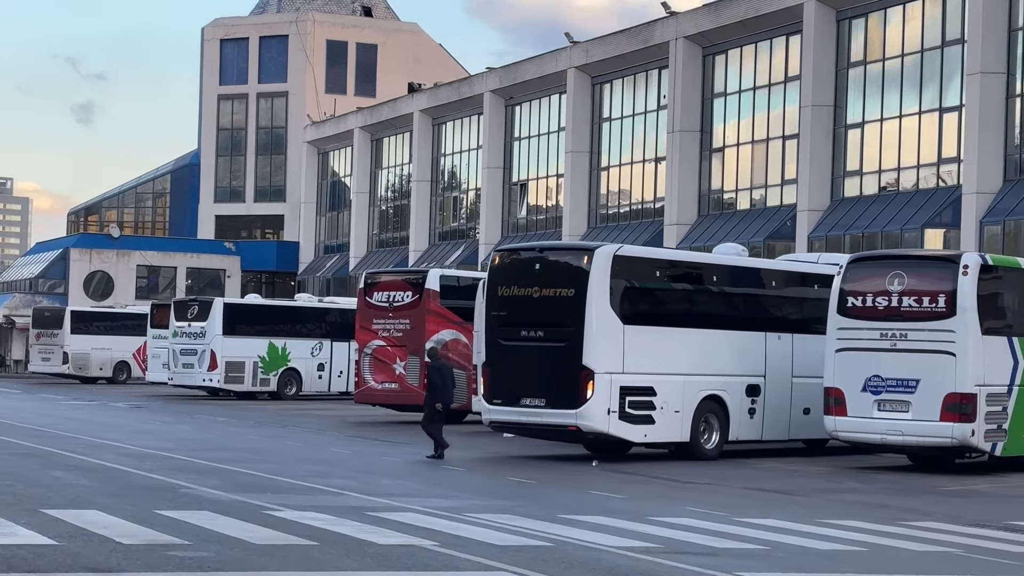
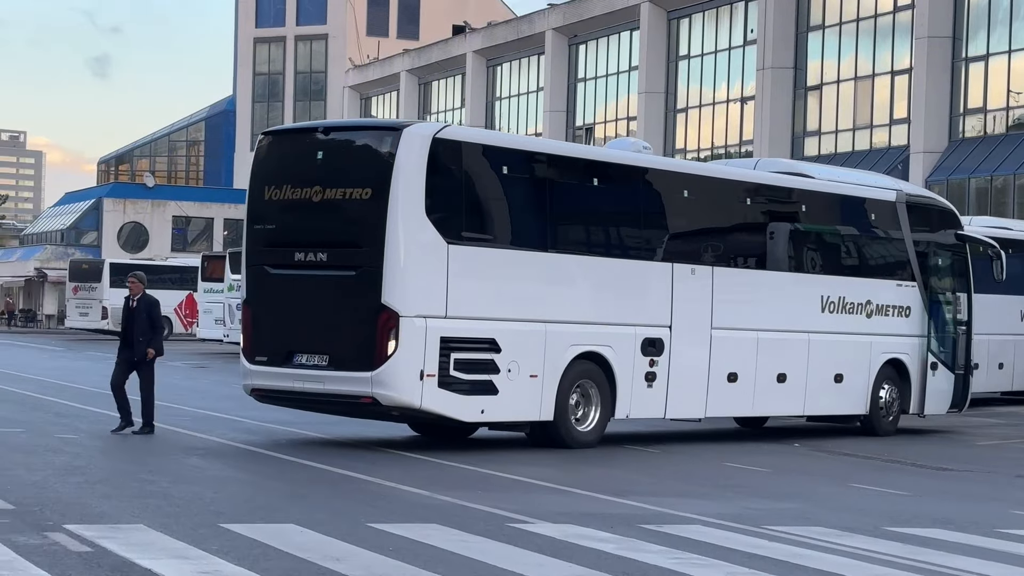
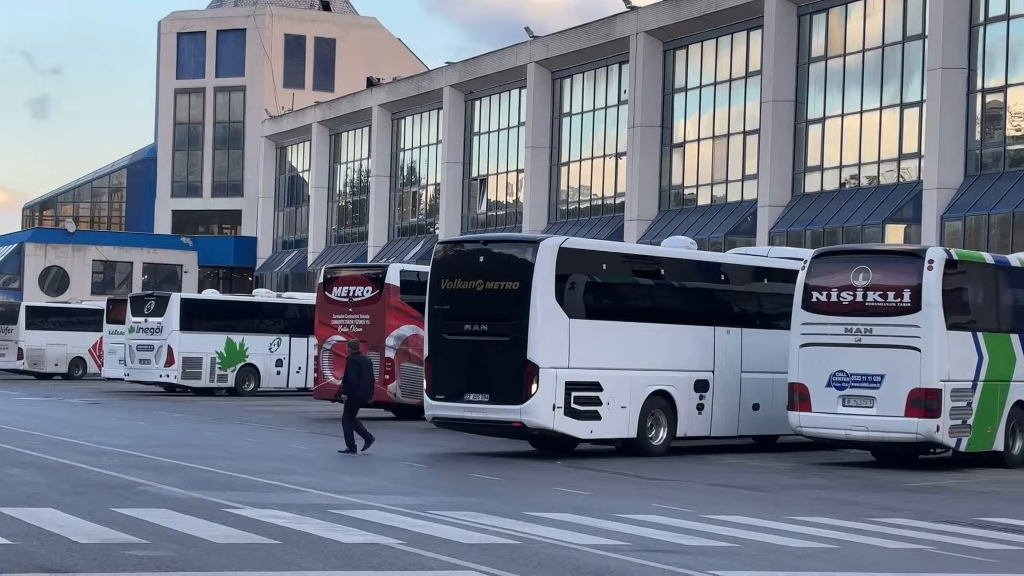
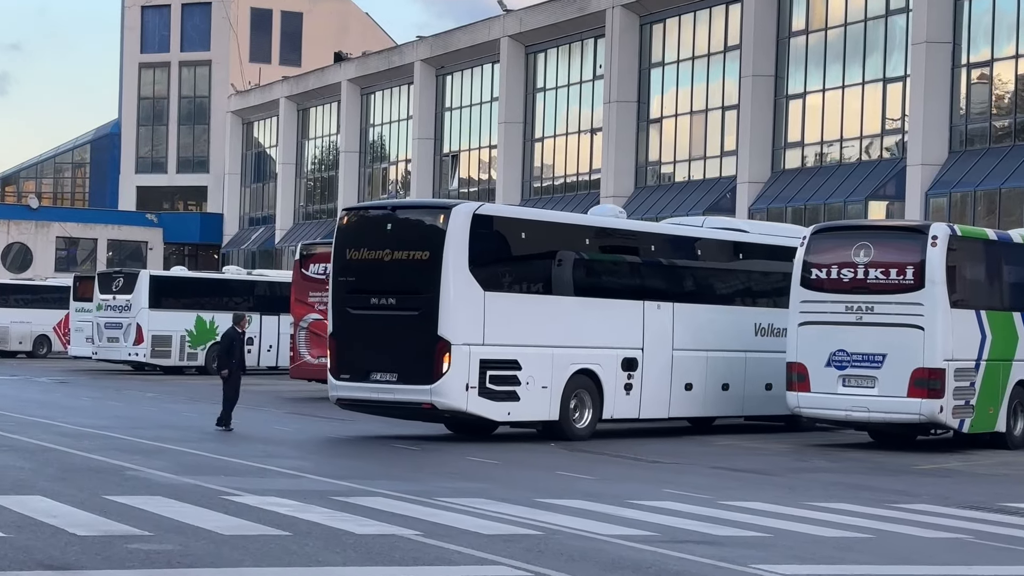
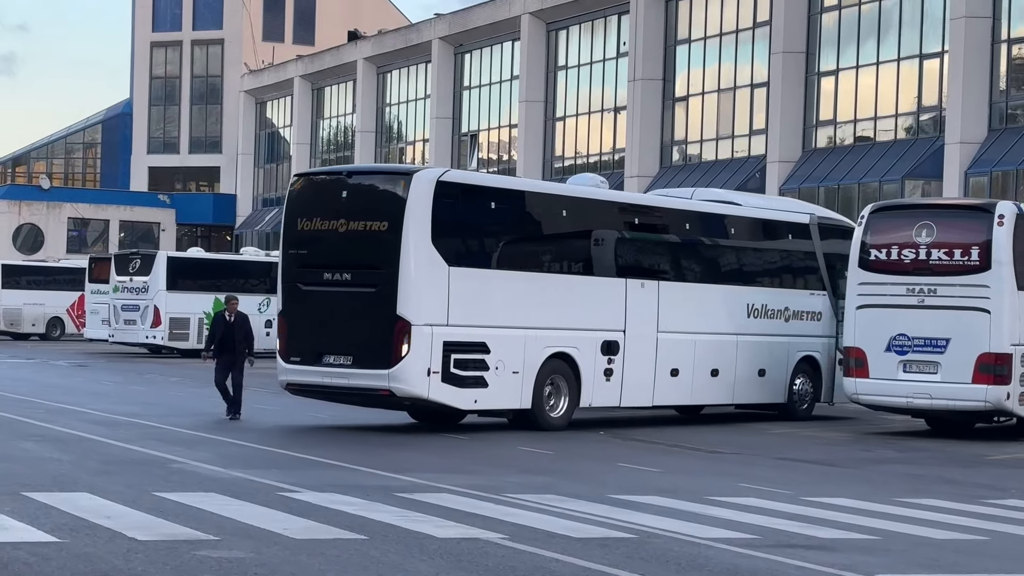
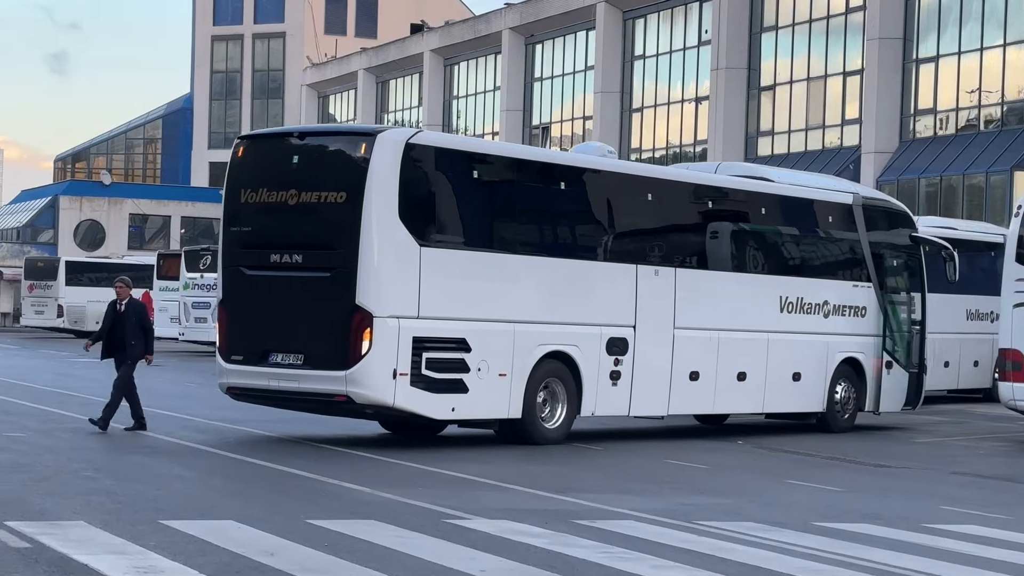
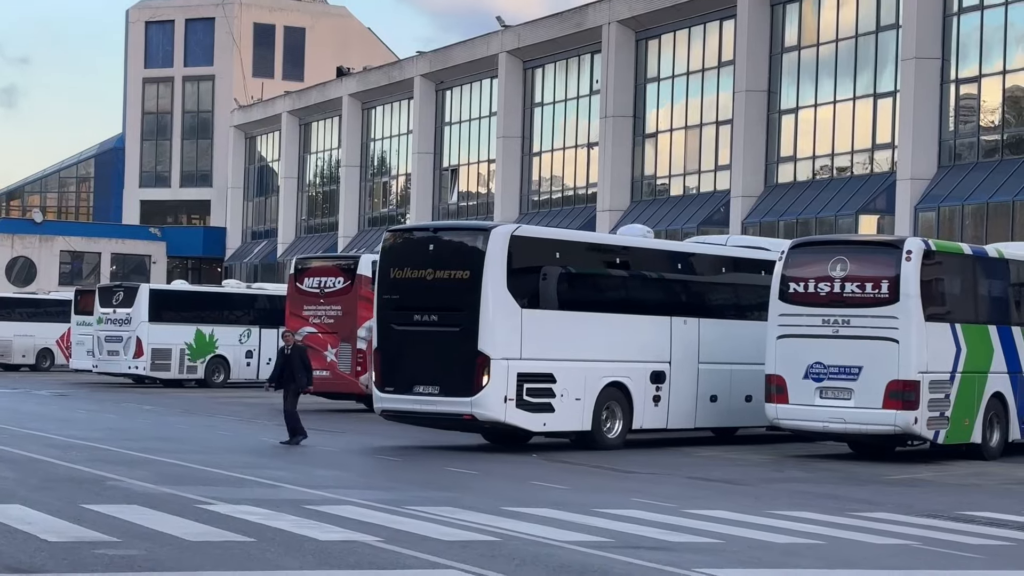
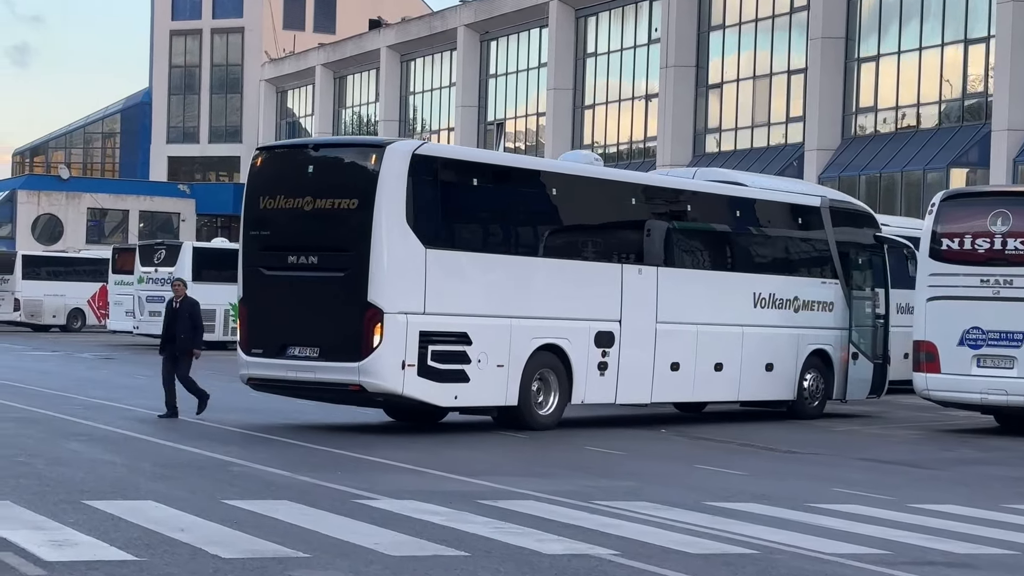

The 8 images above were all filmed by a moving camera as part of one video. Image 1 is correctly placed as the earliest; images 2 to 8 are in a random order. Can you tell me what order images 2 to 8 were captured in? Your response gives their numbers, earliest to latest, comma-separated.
3, 7, 4, 5, 8, 6, 2
